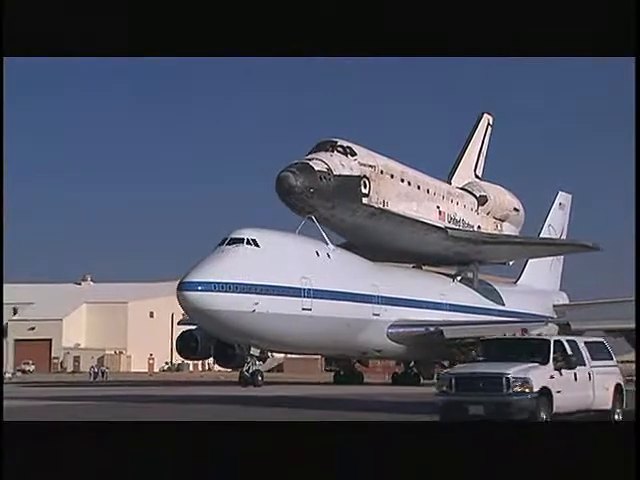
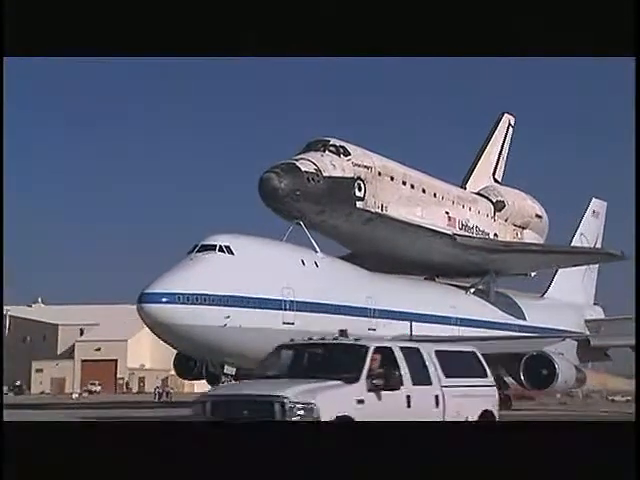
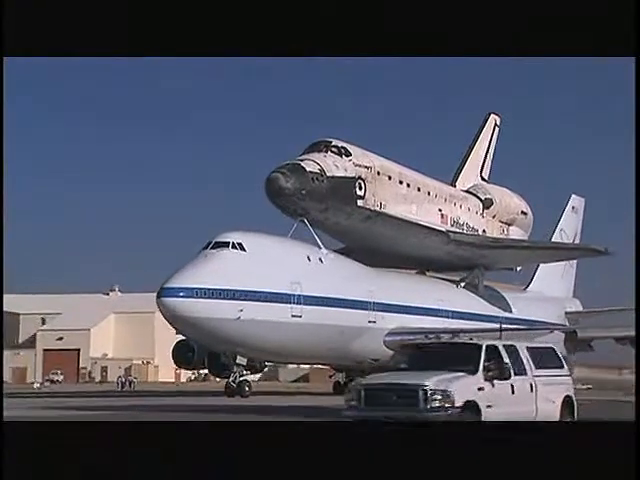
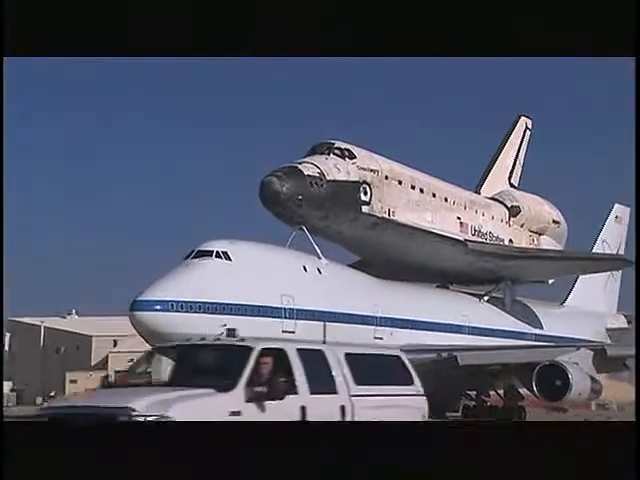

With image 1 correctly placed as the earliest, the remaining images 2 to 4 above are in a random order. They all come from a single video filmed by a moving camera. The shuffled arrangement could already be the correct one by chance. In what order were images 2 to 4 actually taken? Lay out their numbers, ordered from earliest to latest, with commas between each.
3, 2, 4
